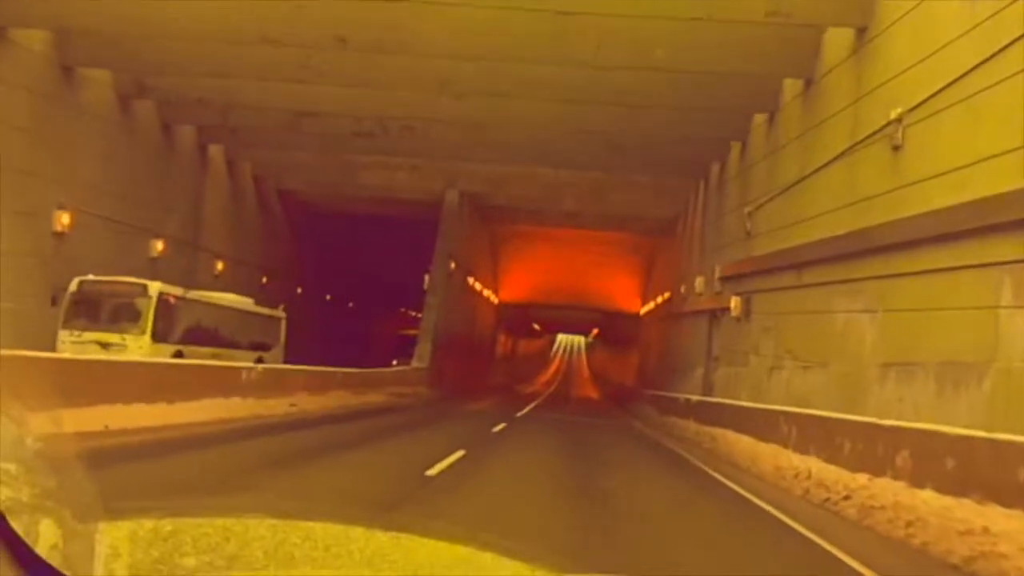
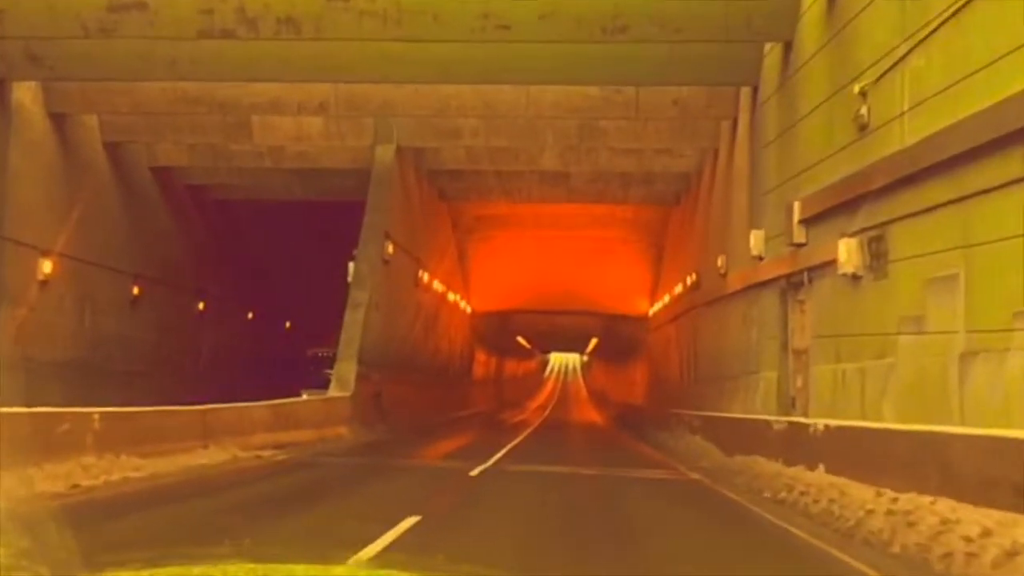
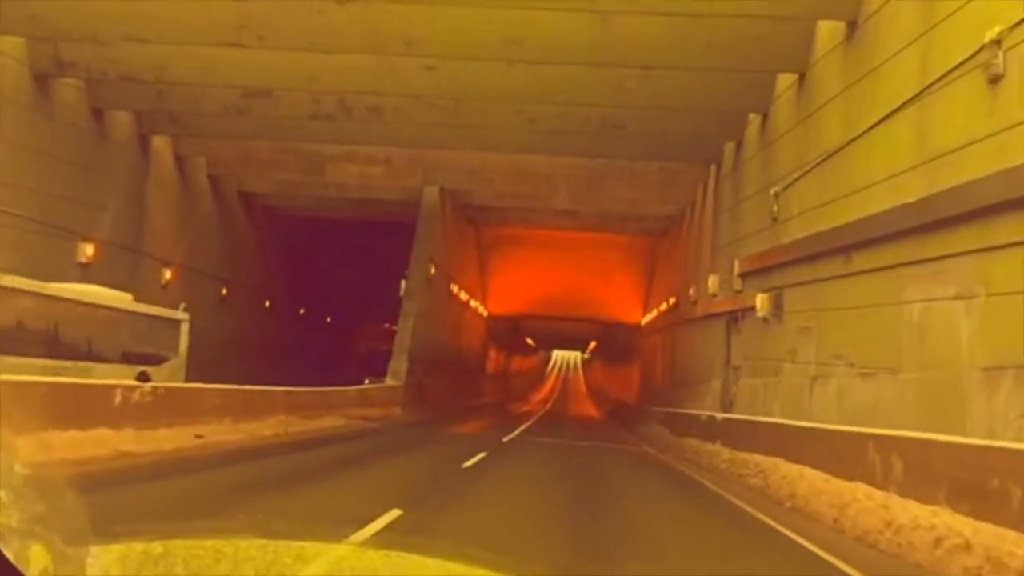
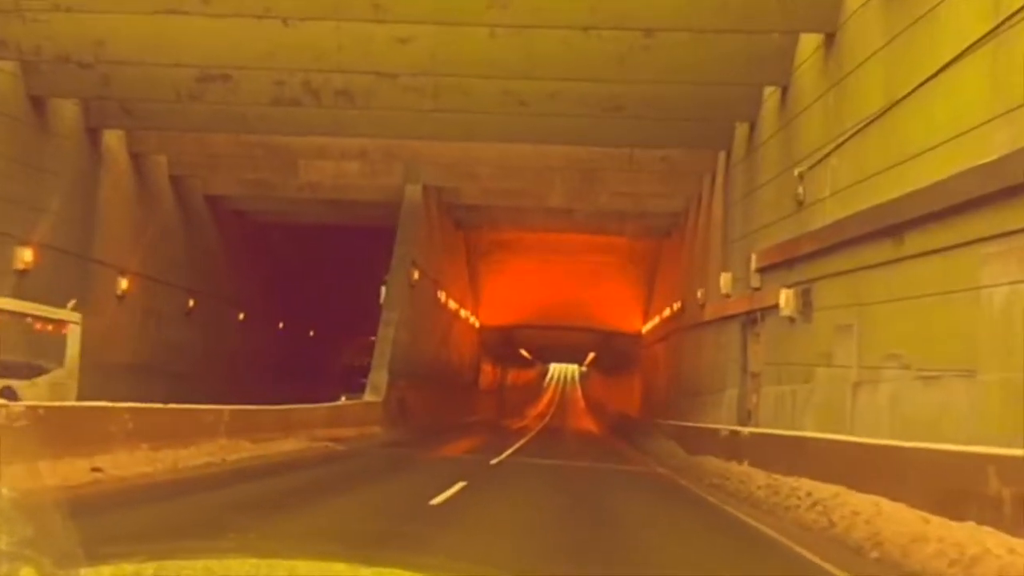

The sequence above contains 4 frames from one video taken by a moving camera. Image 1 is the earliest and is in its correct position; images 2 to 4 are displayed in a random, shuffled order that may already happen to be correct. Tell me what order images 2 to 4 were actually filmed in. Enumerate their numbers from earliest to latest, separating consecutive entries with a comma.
3, 4, 2
